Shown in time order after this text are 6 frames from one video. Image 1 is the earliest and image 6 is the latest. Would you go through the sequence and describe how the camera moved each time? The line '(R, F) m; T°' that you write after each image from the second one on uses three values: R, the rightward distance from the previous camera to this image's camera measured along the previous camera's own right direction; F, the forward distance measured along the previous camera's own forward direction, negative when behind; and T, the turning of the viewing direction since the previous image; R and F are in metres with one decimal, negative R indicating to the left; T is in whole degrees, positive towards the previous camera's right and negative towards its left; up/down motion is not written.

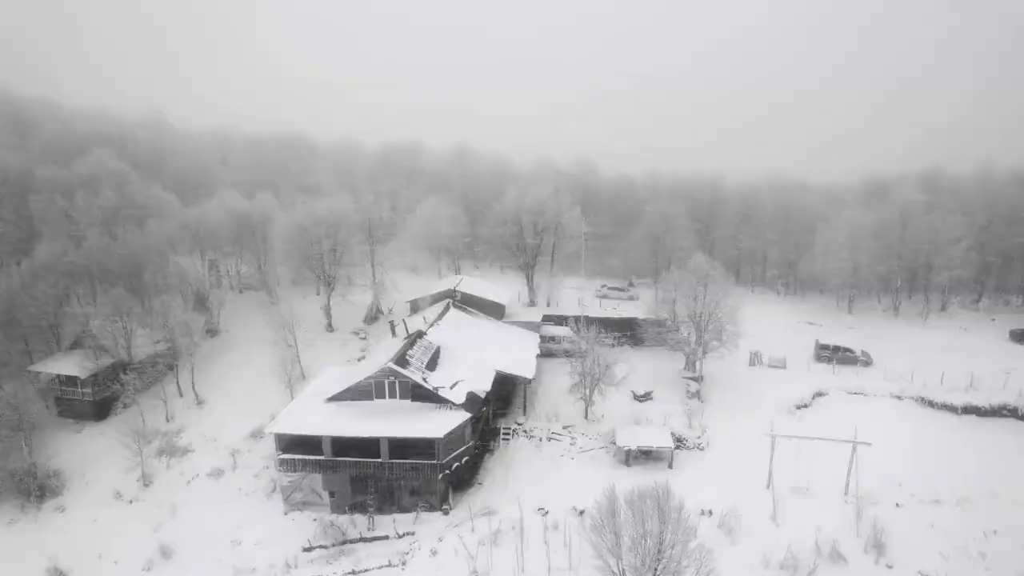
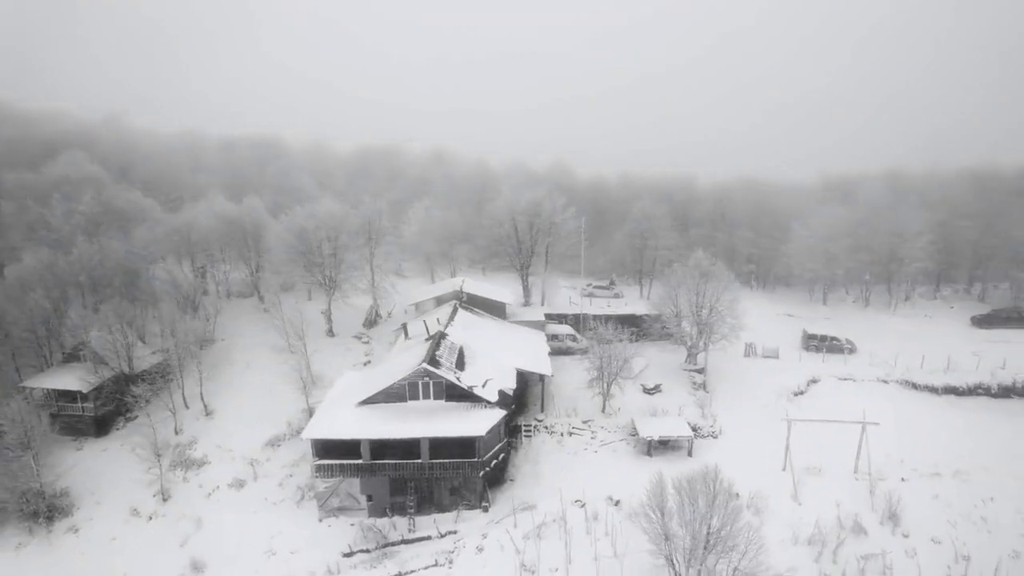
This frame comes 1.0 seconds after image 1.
(-3.4, -0.2) m; +4°
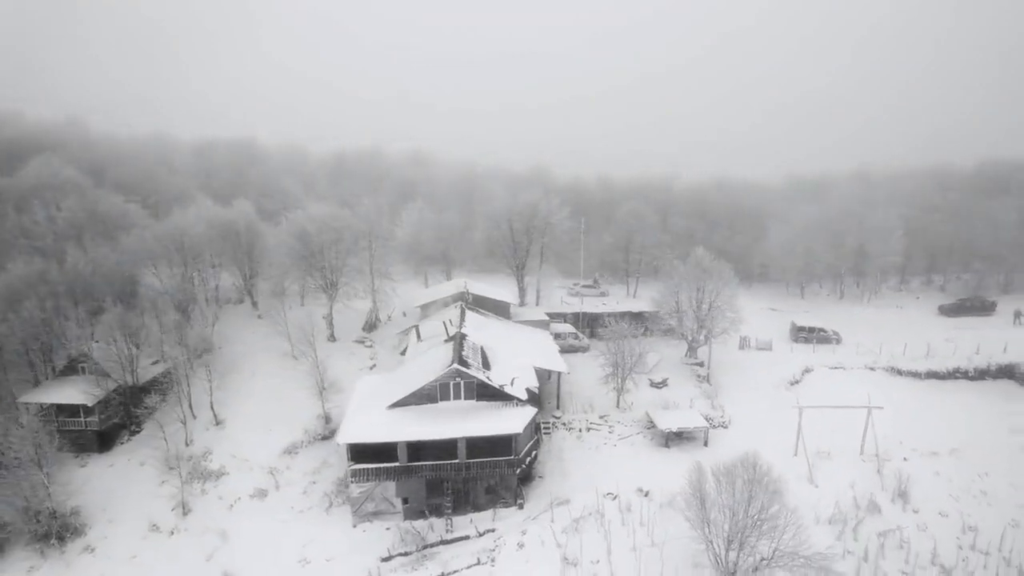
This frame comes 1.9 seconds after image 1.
(-3.1, -0.1) m; +4°
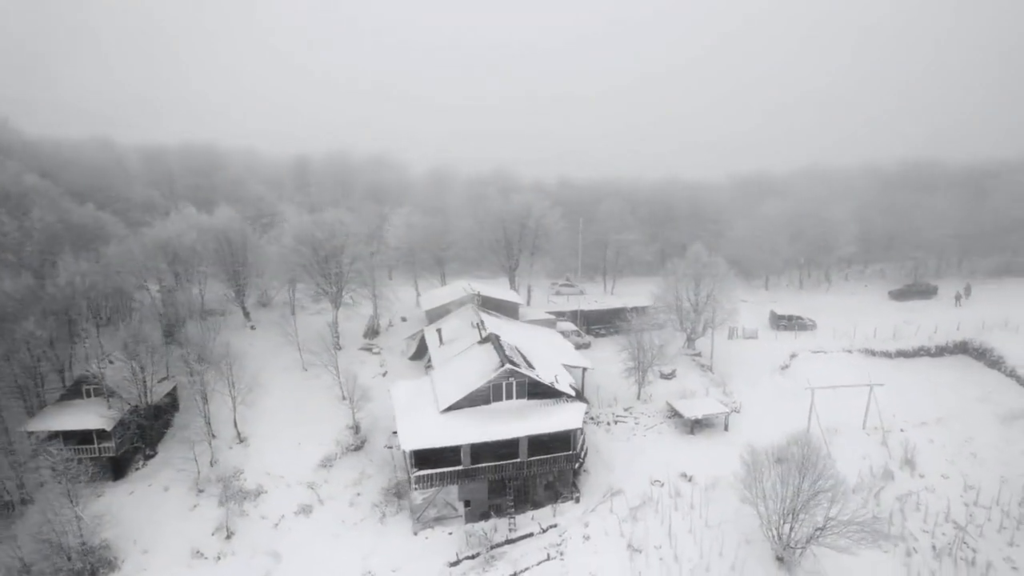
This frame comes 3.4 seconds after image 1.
(-5.1, 0.0) m; +7°
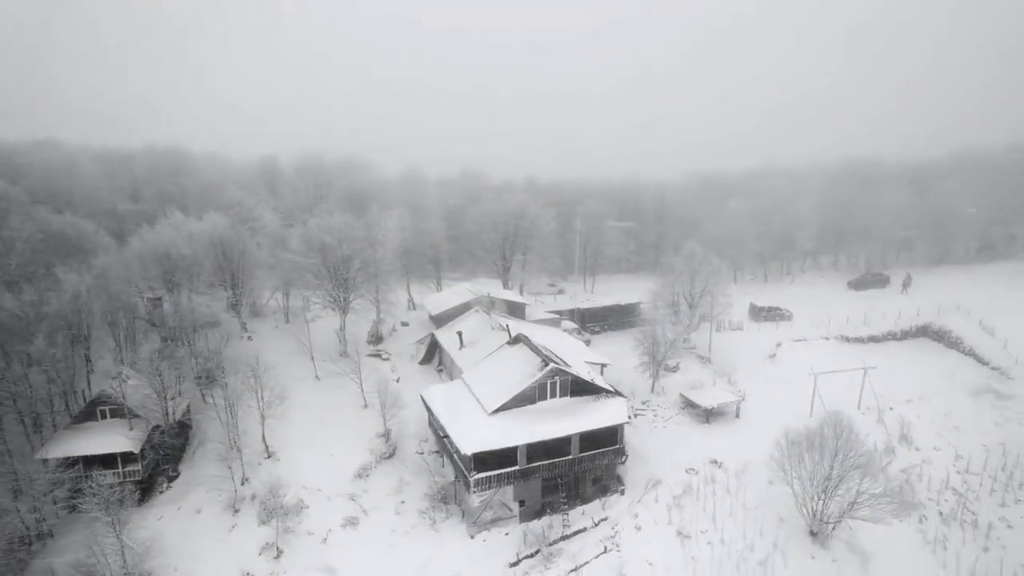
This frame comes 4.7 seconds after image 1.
(-4.5, -0.1) m; +6°
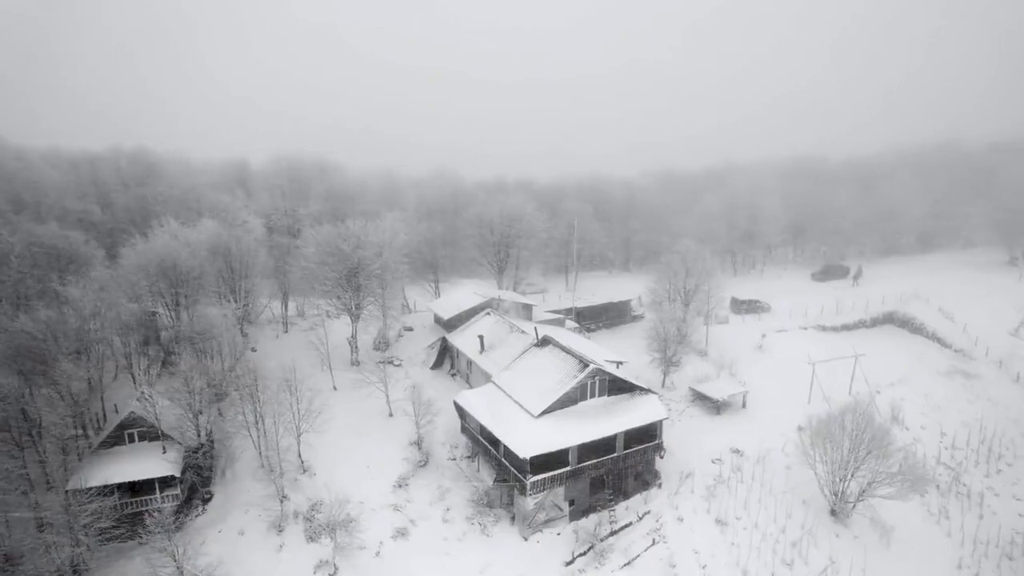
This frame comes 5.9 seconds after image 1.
(-4.3, -0.2) m; +5°
